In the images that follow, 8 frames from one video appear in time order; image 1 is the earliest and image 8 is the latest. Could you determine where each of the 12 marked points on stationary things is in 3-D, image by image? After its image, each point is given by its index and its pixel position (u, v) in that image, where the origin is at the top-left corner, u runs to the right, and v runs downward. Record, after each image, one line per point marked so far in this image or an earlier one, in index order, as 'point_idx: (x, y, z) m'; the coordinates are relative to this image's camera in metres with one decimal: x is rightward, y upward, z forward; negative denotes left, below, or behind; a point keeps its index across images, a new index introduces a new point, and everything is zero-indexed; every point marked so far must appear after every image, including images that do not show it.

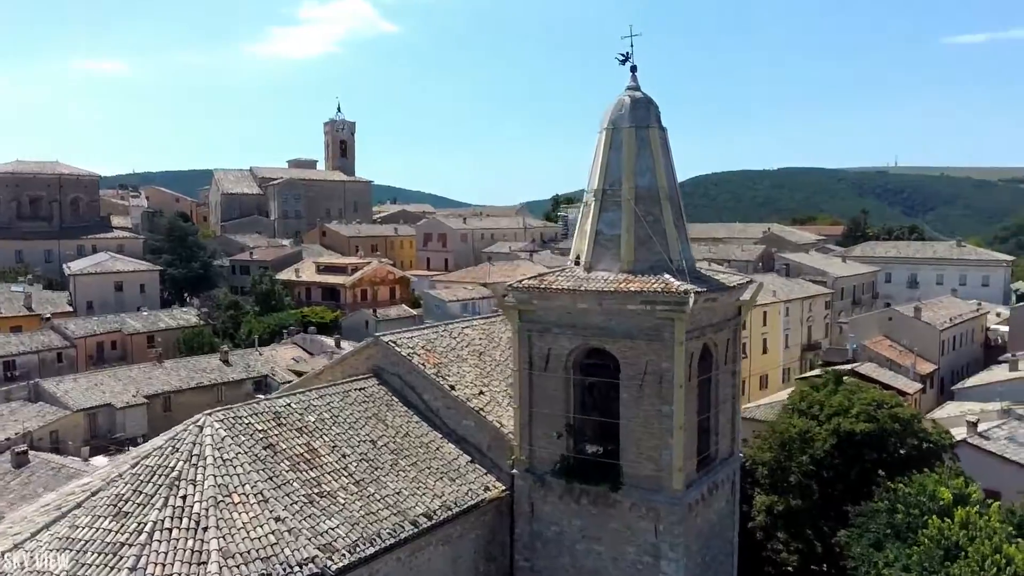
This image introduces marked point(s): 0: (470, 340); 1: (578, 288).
0: (-0.7, -0.9, +14.1) m
1: (+0.9, 0.0, +10.5) m
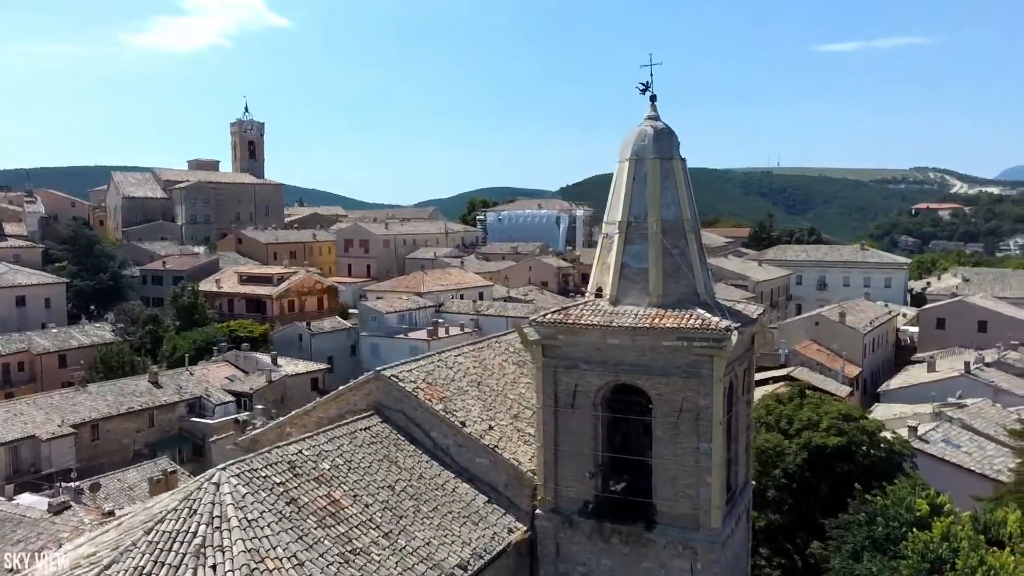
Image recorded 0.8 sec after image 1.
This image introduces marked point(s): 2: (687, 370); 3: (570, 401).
0: (-0.7, -1.4, +13.7) m
1: (+1.2, -0.5, +10.2) m
2: (+2.2, -1.0, +9.9) m
3: (+0.8, -1.5, +10.6) m
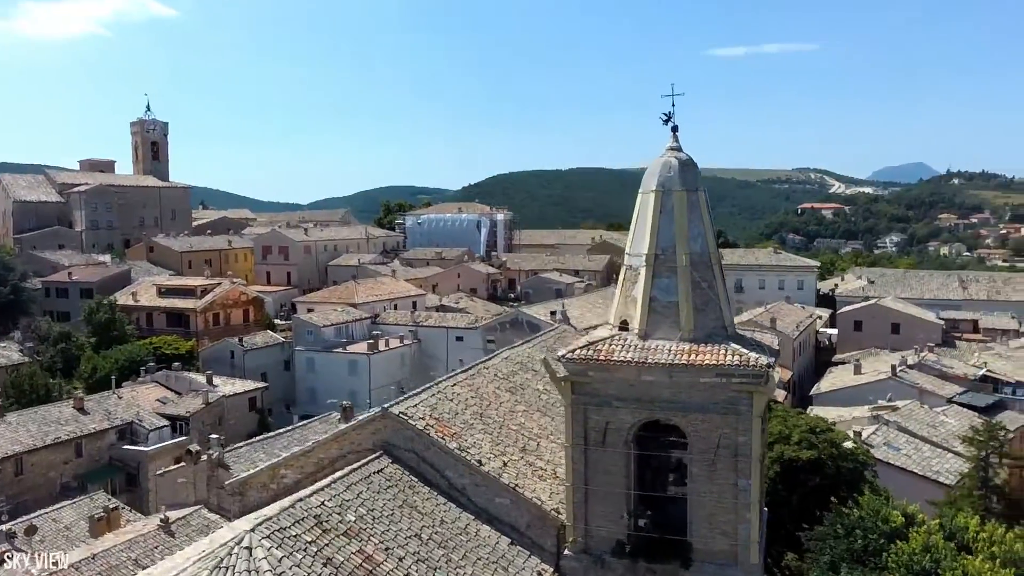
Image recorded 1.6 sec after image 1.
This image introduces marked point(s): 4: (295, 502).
0: (-0.7, -1.9, +13.2) m
1: (+1.6, -0.9, +10.0) m
2: (+2.6, -1.4, +9.9) m
3: (+1.1, -1.9, +10.4) m
4: (-2.5, -2.5, +9.5) m
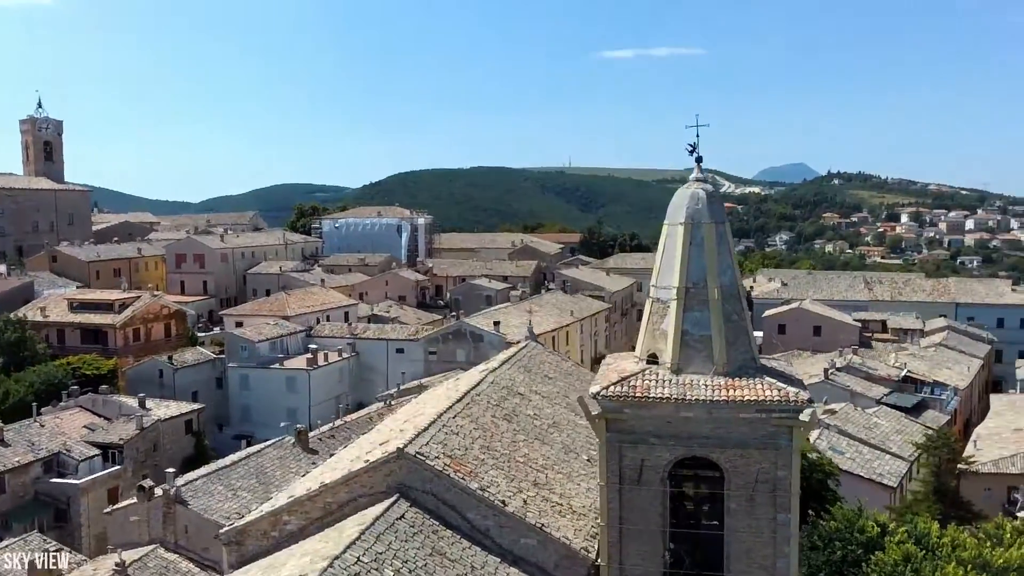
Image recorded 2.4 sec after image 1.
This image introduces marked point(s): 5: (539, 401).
0: (-0.6, -2.3, +12.8) m
1: (+2.1, -1.4, +9.9) m
2: (+3.1, -1.9, +9.9) m
3: (+1.6, -2.4, +10.2) m
4: (-2.0, -3.0, +8.9) m
5: (+0.6, -2.3, +16.4) m
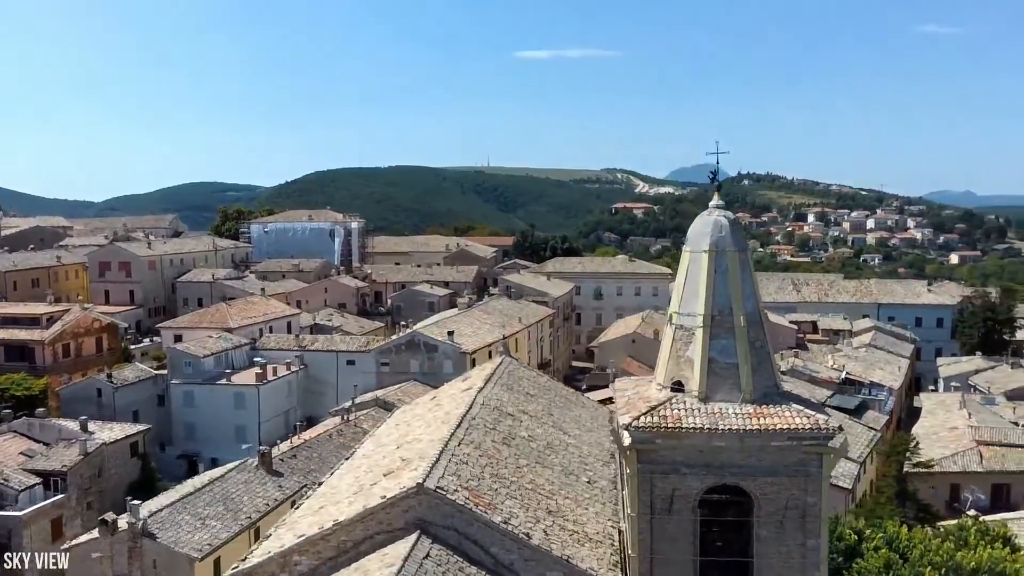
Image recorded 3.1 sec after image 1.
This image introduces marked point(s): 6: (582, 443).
0: (-0.5, -2.7, +12.5) m
1: (+2.5, -1.7, +9.9) m
2: (+3.5, -2.2, +10.0) m
3: (+1.9, -2.7, +10.2) m
4: (-1.4, -3.4, +8.5) m
5: (+0.3, -2.7, +16.3) m
6: (+1.4, -3.1, +16.4) m
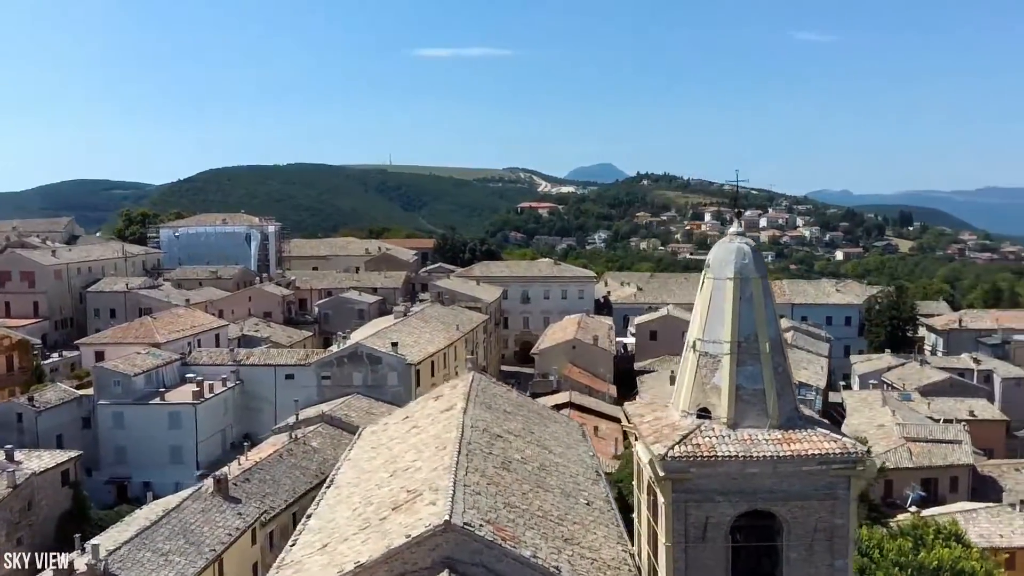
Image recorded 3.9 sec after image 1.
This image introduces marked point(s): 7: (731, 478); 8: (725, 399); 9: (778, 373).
0: (-0.3, -3.1, +12.3) m
1: (+2.9, -2.1, +10.0) m
2: (+3.9, -2.6, +10.2) m
3: (+2.4, -3.1, +10.2) m
4: (-0.8, -3.8, +8.2) m
5: (+0.1, -3.0, +16.1) m
6: (+1.1, -3.5, +16.3) m
7: (+2.7, -2.4, +10.1) m
8: (+2.8, -1.4, +10.6) m
9: (+3.5, -1.1, +10.6) m
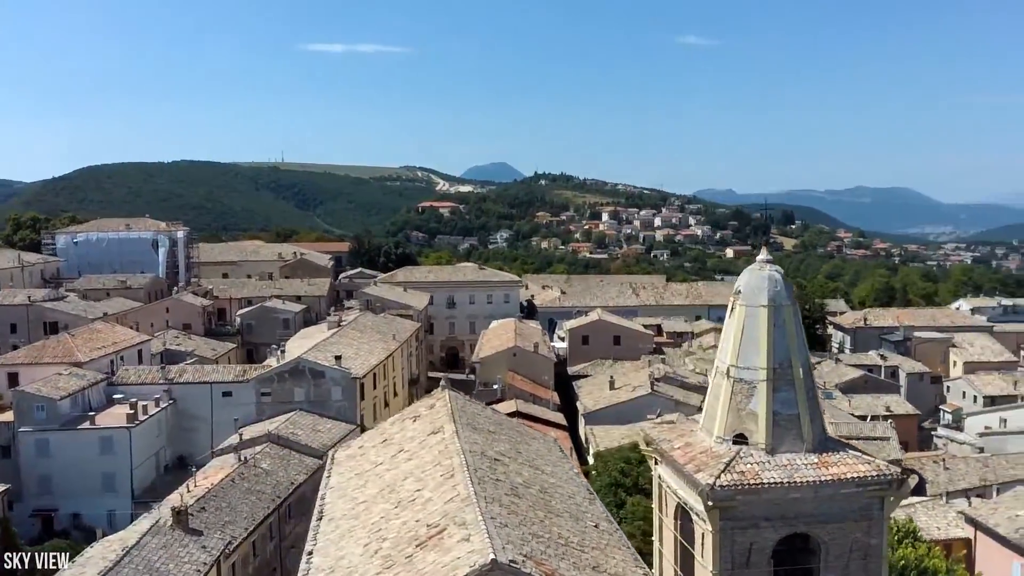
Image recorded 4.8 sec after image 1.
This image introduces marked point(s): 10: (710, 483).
0: (+0.1, -3.5, +12.1) m
1: (+3.6, -2.4, +10.2) m
2: (+4.5, -2.9, +10.5) m
3: (+3.0, -3.5, +10.4) m
4: (+0.1, -4.2, +7.9) m
5: (0.0, -3.4, +15.9) m
6: (+1.0, -3.9, +16.3) m
7: (+3.3, -2.7, +10.3) m
8: (+3.3, -1.8, +10.7) m
9: (+4.0, -1.5, +10.9) m
10: (+2.5, -2.4, +10.2) m
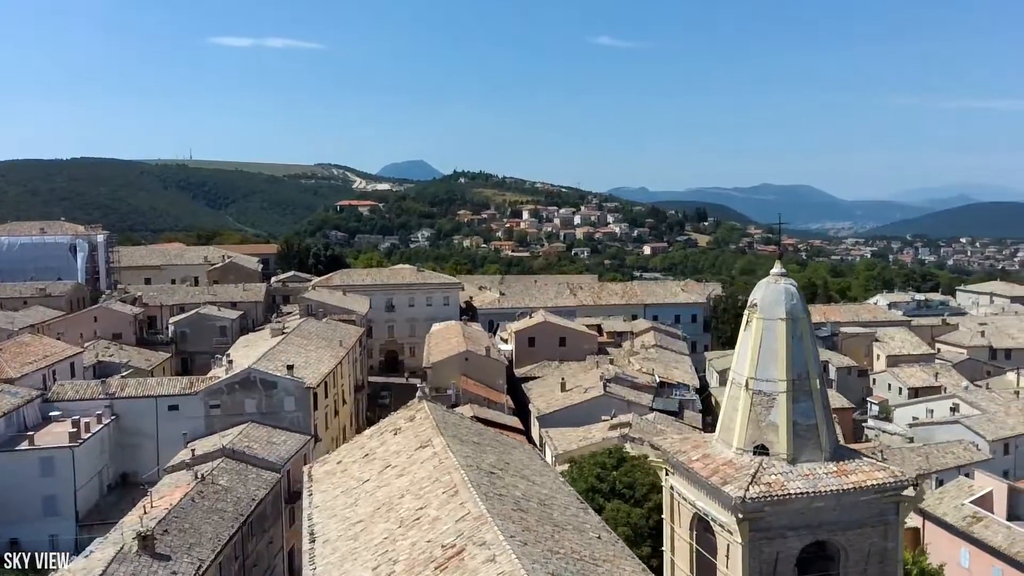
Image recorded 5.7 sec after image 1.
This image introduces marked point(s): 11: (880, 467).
0: (+0.3, -3.7, +12.0) m
1: (+4.0, -2.6, +10.5) m
2: (+4.9, -3.1, +10.9) m
3: (+3.4, -3.7, +10.6) m
4: (+0.8, -4.4, +7.9) m
5: (-0.2, -3.7, +15.8) m
6: (+0.8, -4.1, +16.3) m
7: (+3.7, -2.9, +10.5) m
8: (+3.7, -2.0, +11.0) m
9: (+4.3, -1.6, +11.1) m
10: (+2.9, -2.6, +10.3) m
11: (+5.0, -2.4, +11.0) m
